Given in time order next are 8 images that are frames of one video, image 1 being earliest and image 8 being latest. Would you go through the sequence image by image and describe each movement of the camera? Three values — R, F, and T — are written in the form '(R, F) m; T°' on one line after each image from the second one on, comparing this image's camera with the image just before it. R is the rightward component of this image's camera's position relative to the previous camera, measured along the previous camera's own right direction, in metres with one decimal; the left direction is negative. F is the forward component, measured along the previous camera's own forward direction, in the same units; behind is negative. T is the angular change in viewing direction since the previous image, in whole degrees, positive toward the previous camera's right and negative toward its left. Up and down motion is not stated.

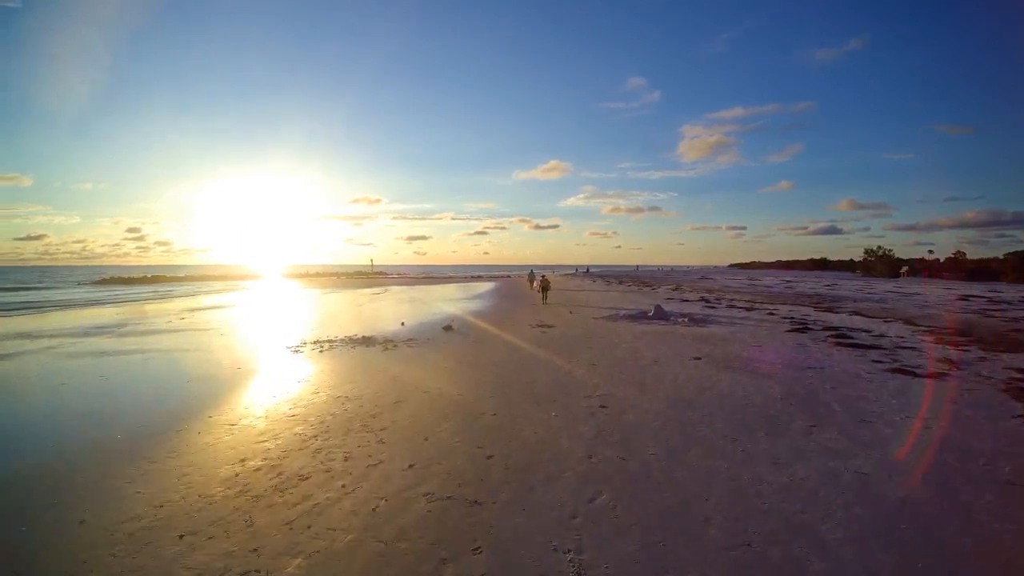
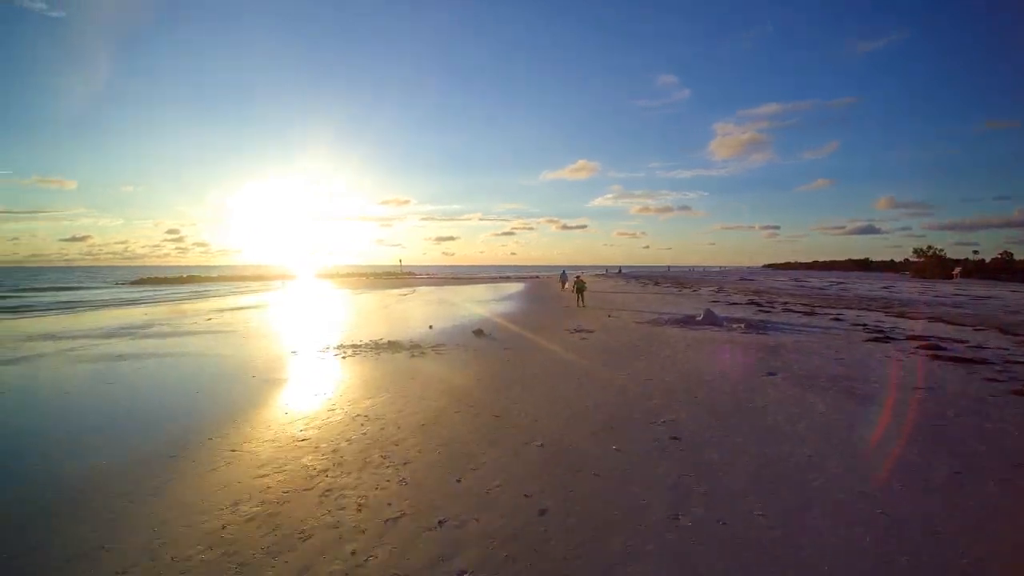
(-0.2, +0.9) m; -3°
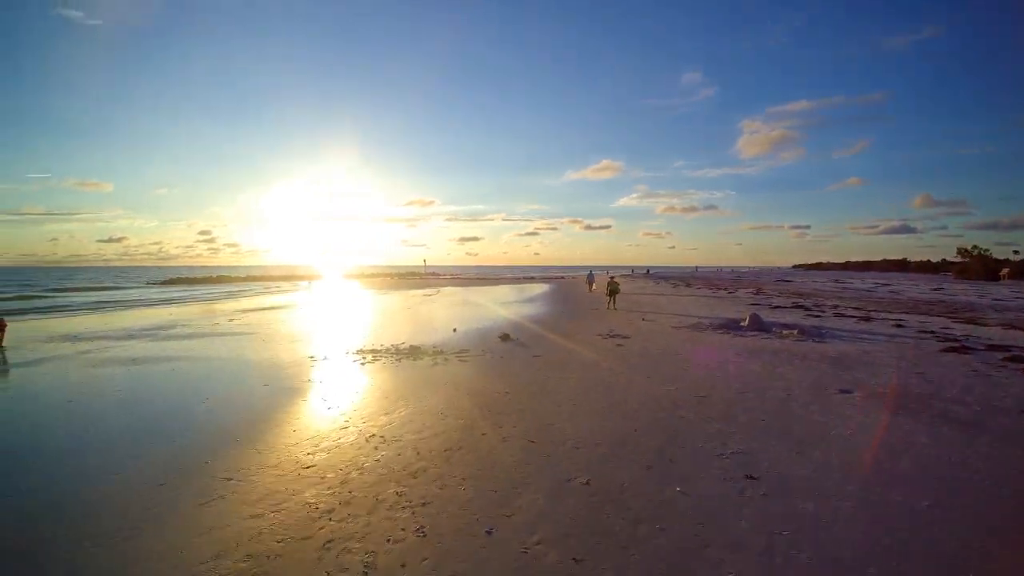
(-0.1, +0.6) m; -3°
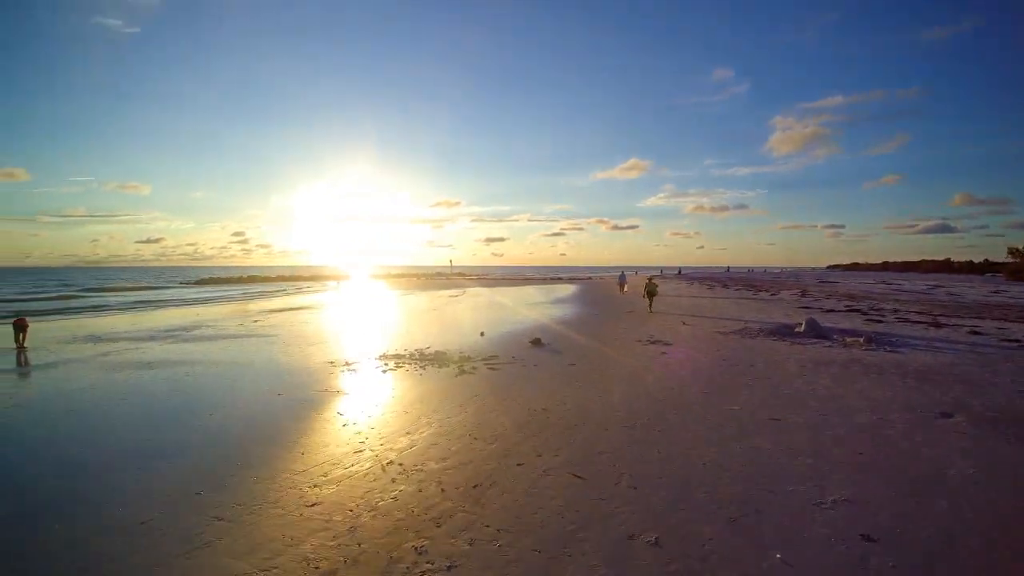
(-0.1, +0.7) m; -3°
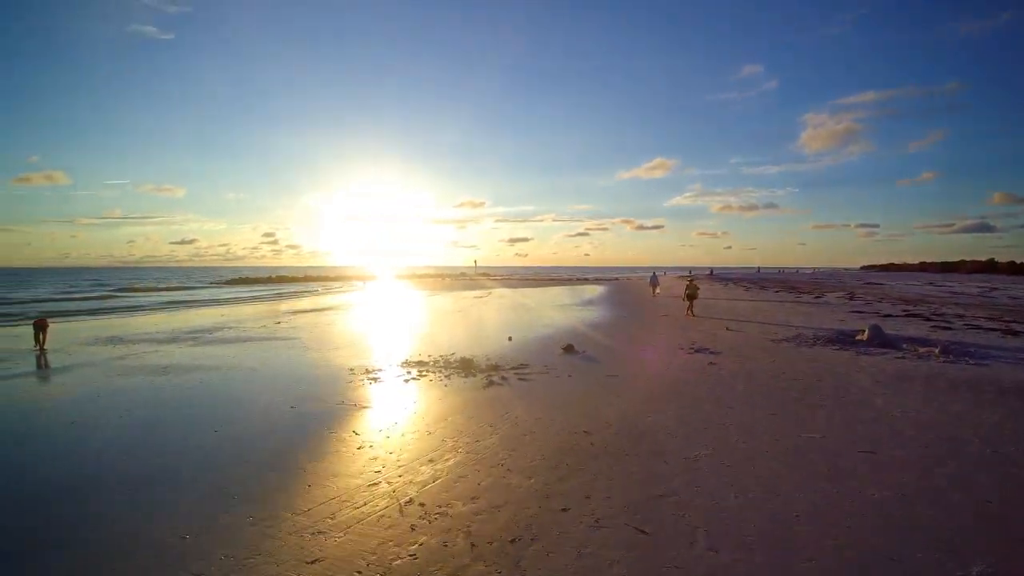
(-0.1, +0.6) m; -3°
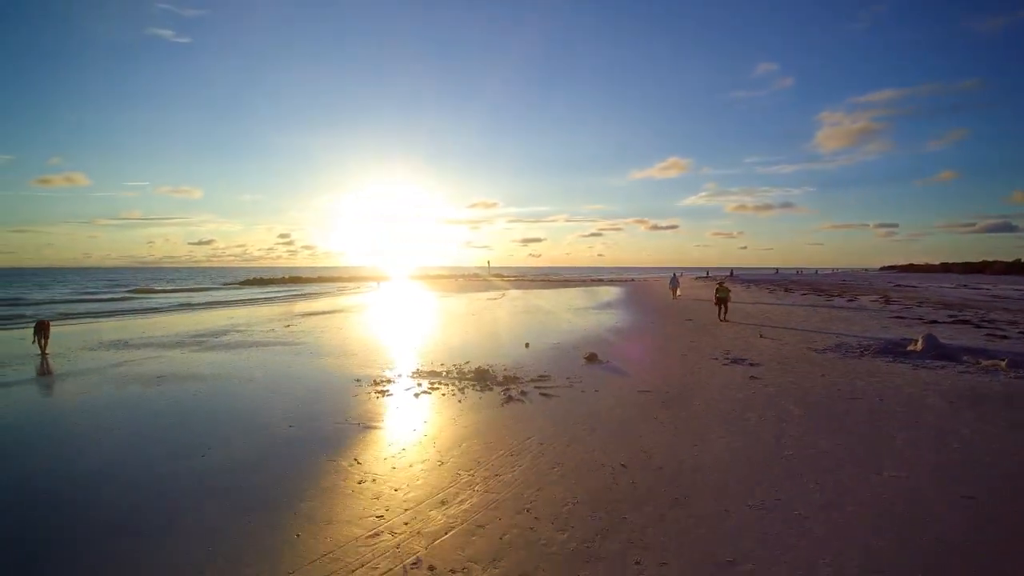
(-0.1, +0.6) m; -1°
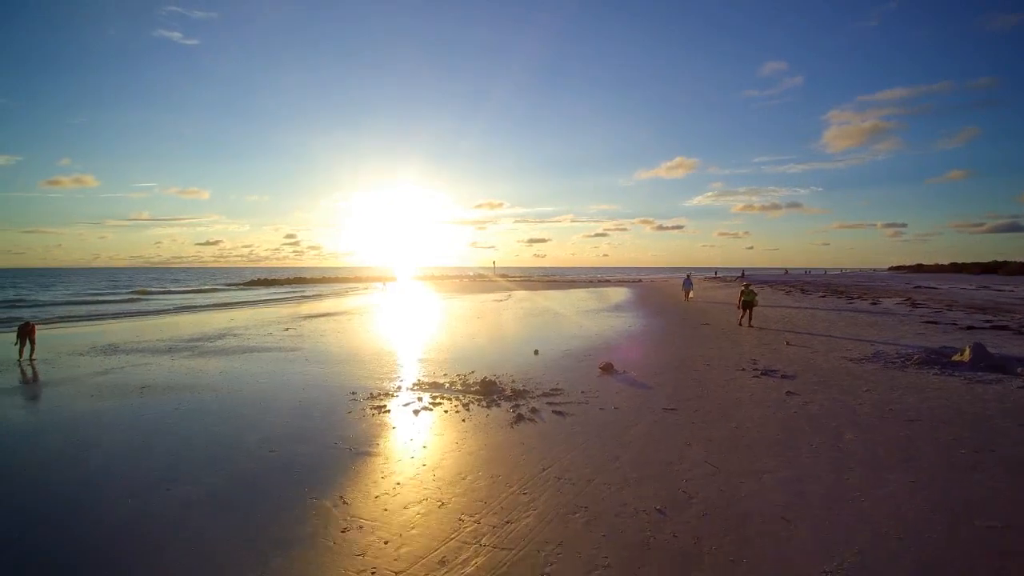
(0.0, +0.6) m; -1°
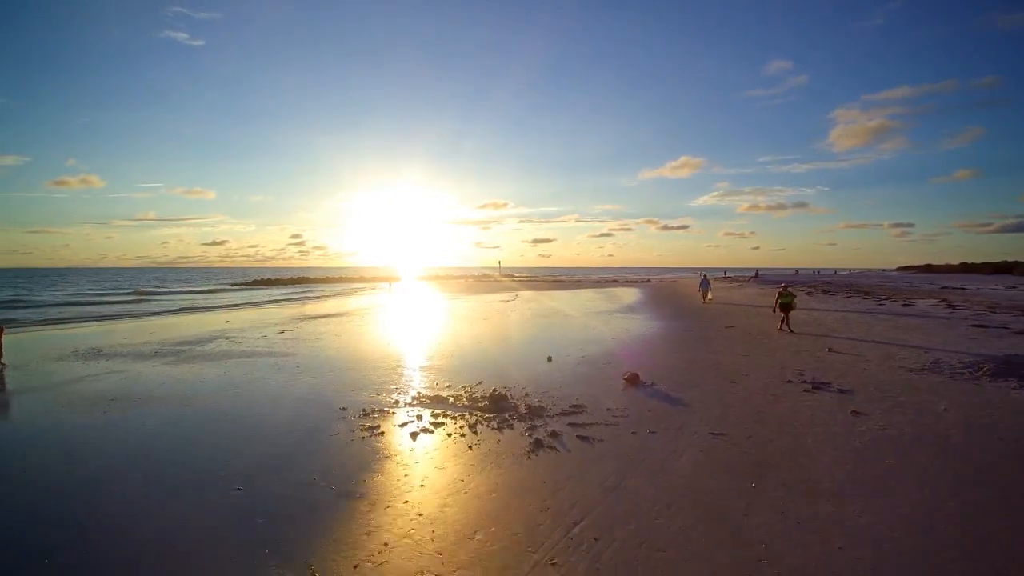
(-0.1, +0.8) m; 0°
